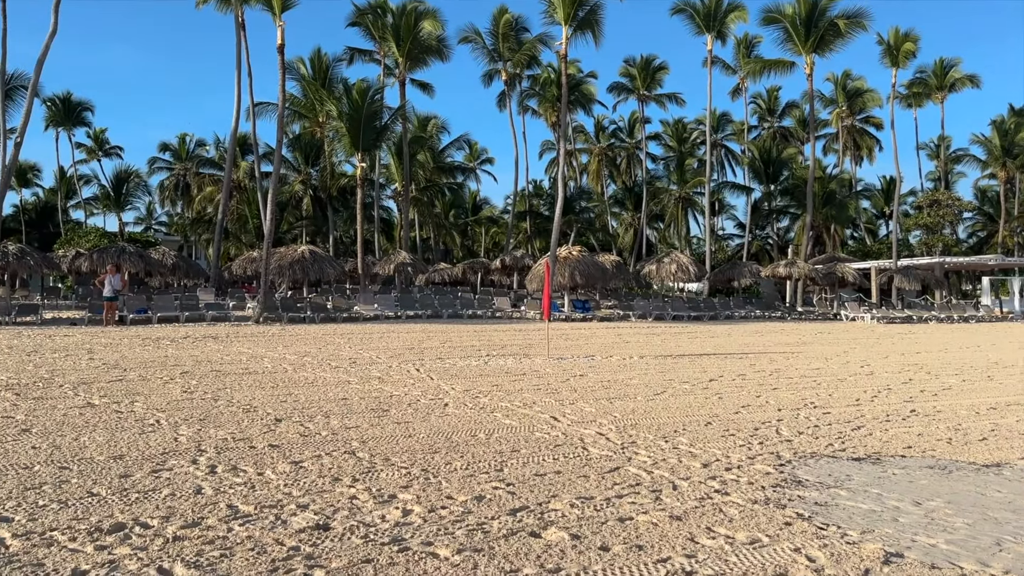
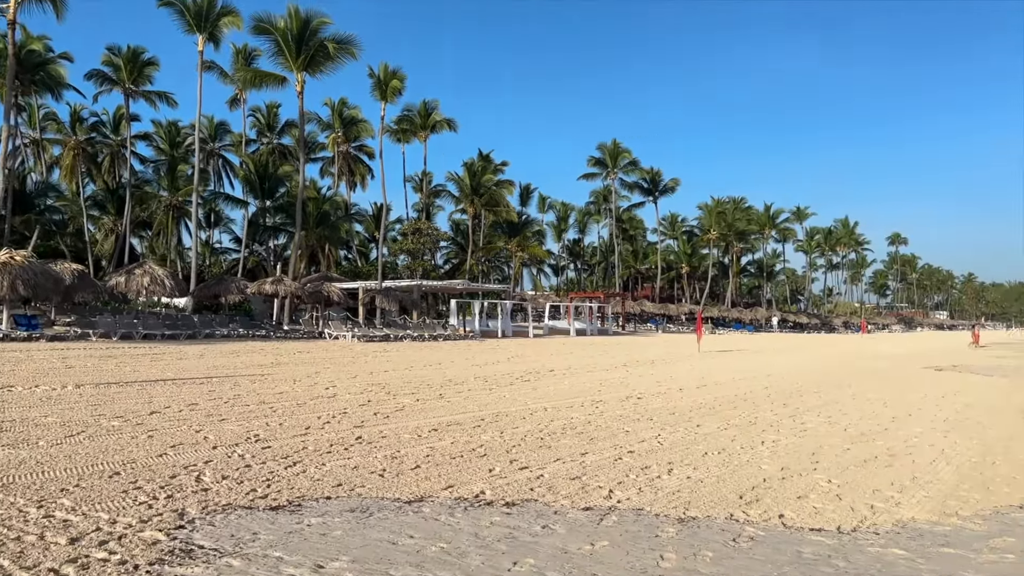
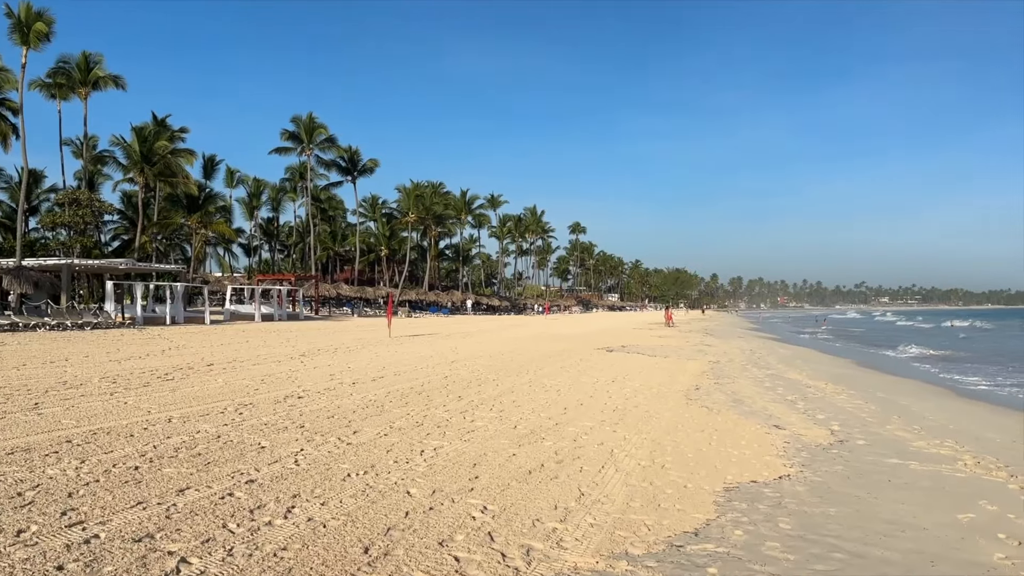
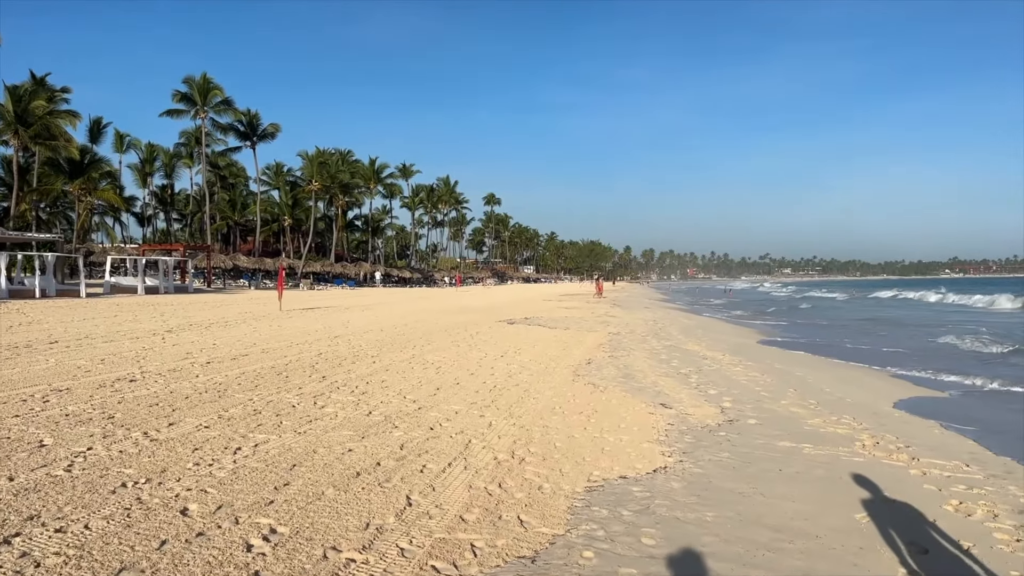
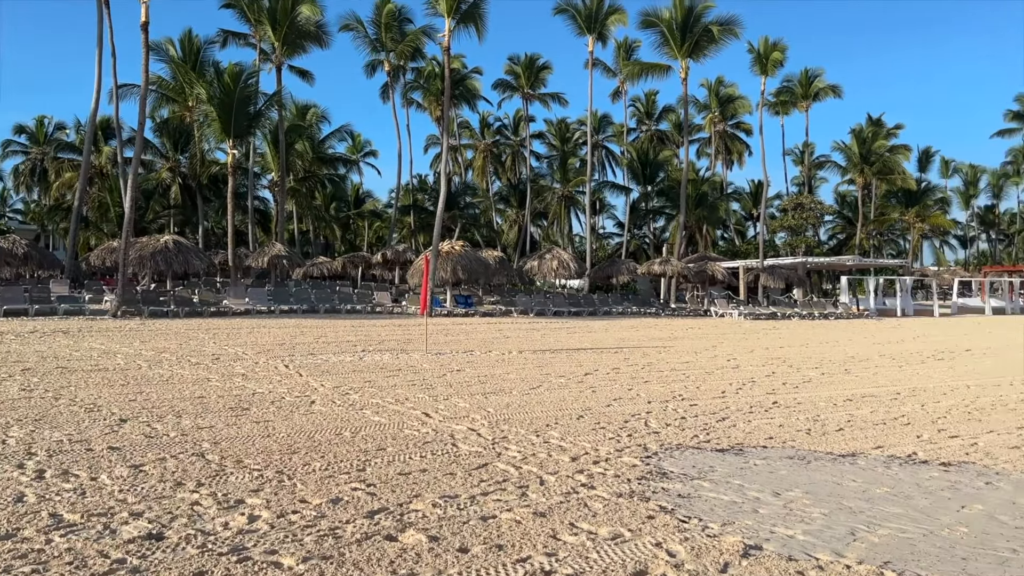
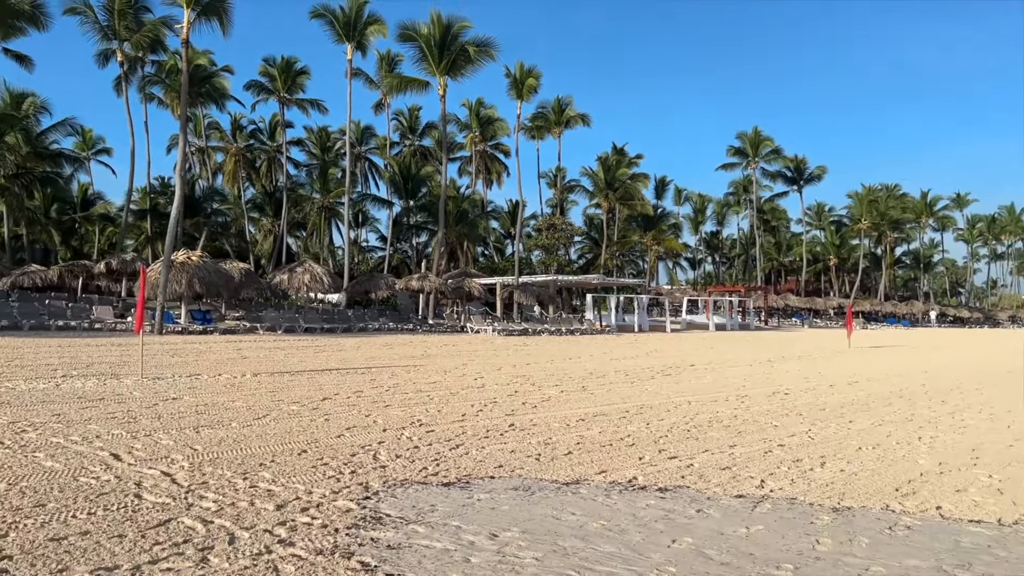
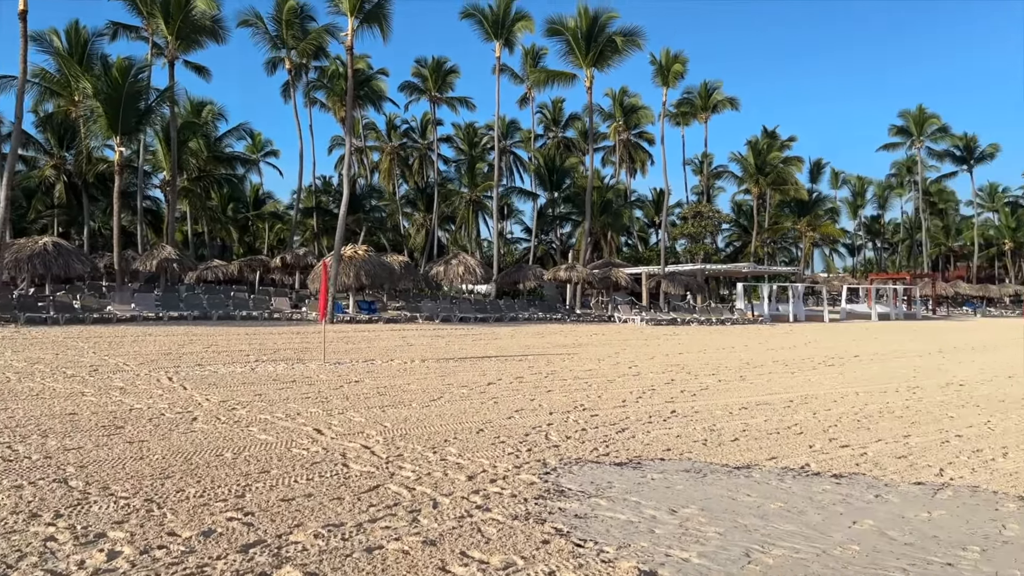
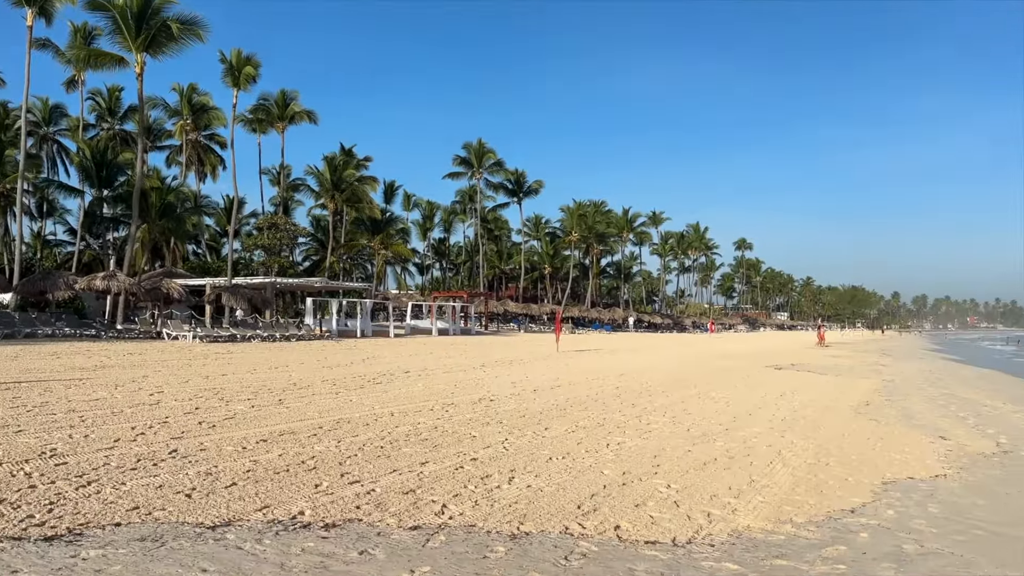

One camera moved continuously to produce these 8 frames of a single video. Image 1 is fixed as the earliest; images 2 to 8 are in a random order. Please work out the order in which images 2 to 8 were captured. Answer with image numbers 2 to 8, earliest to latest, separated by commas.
5, 7, 6, 2, 8, 3, 4
